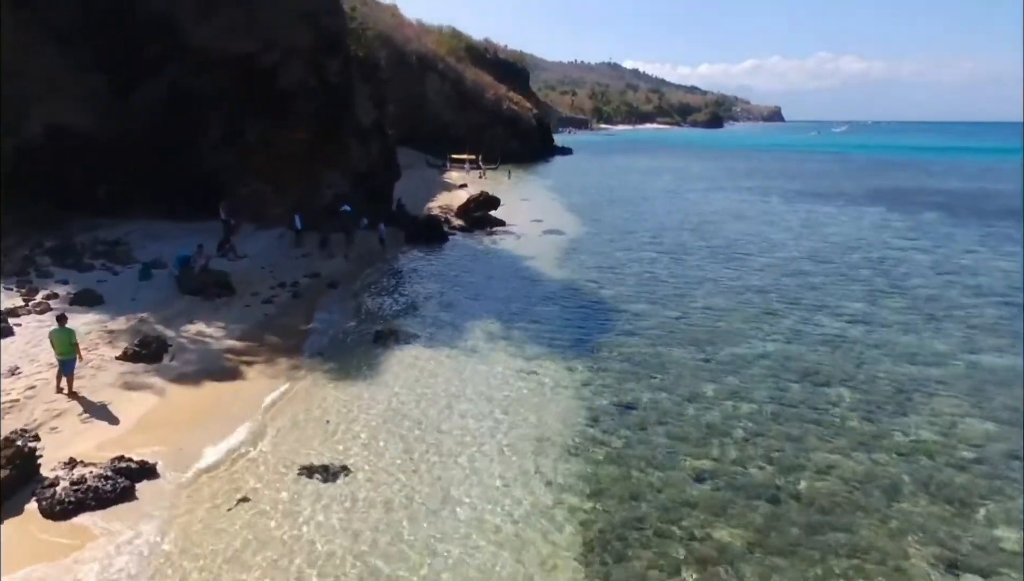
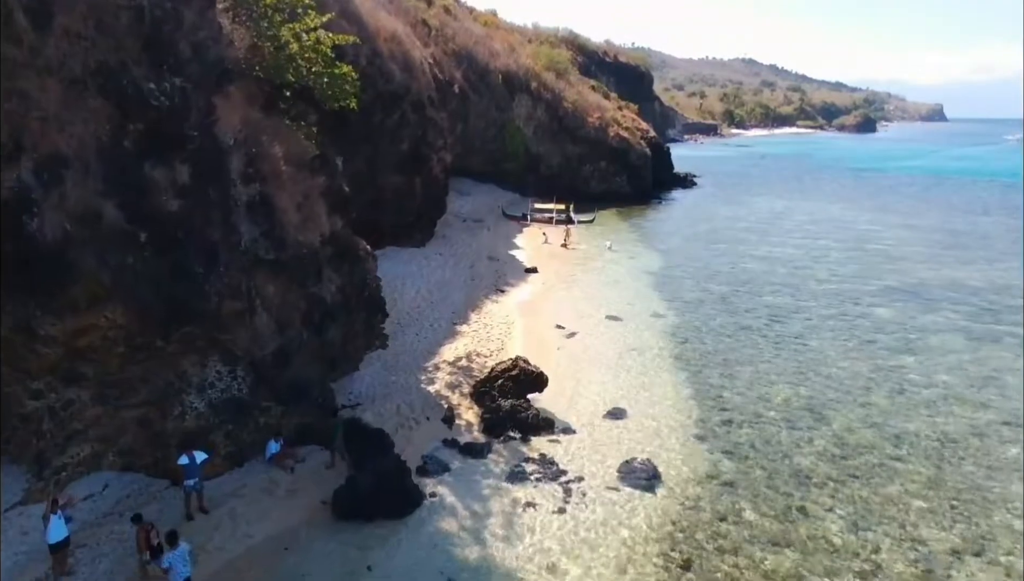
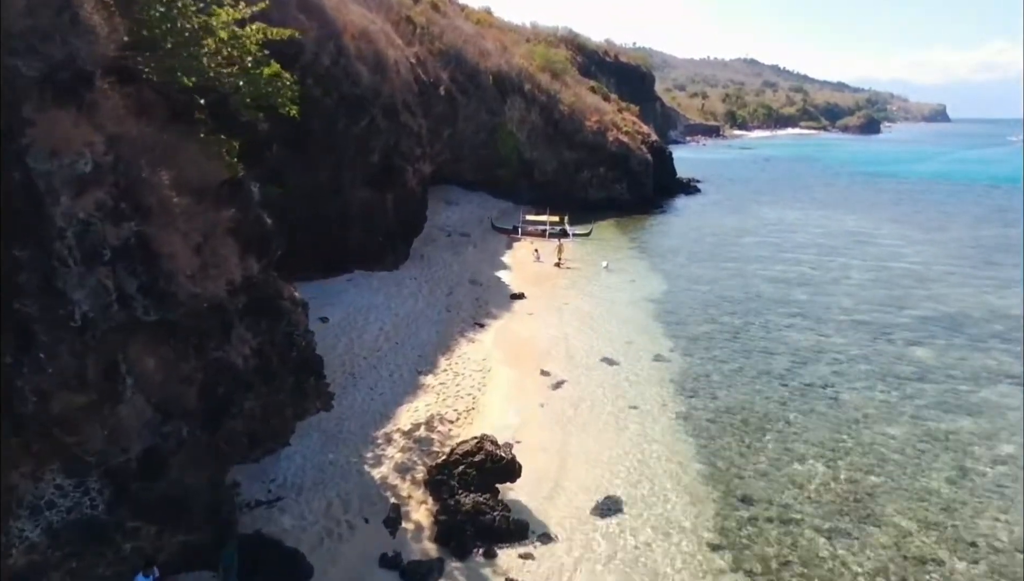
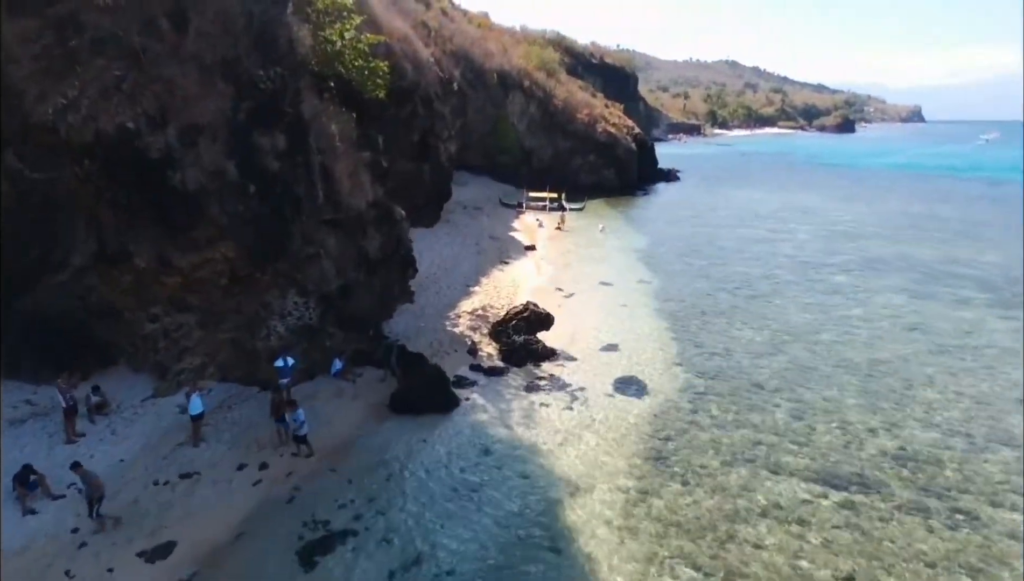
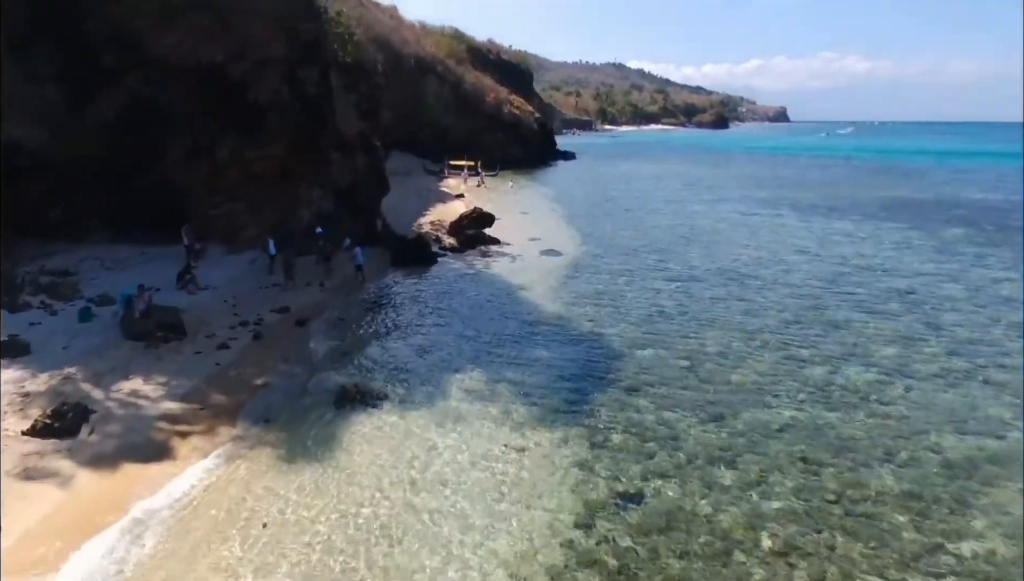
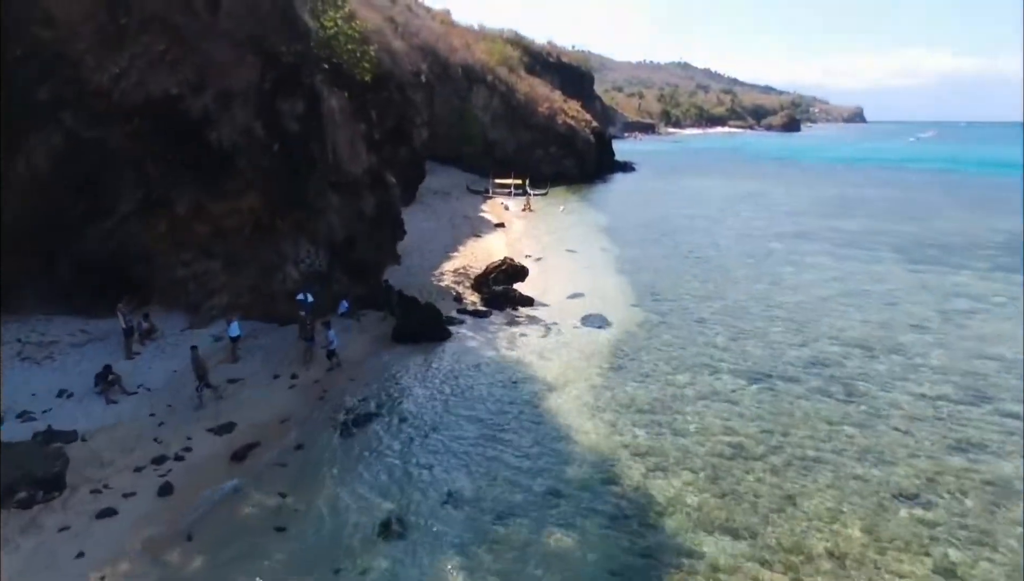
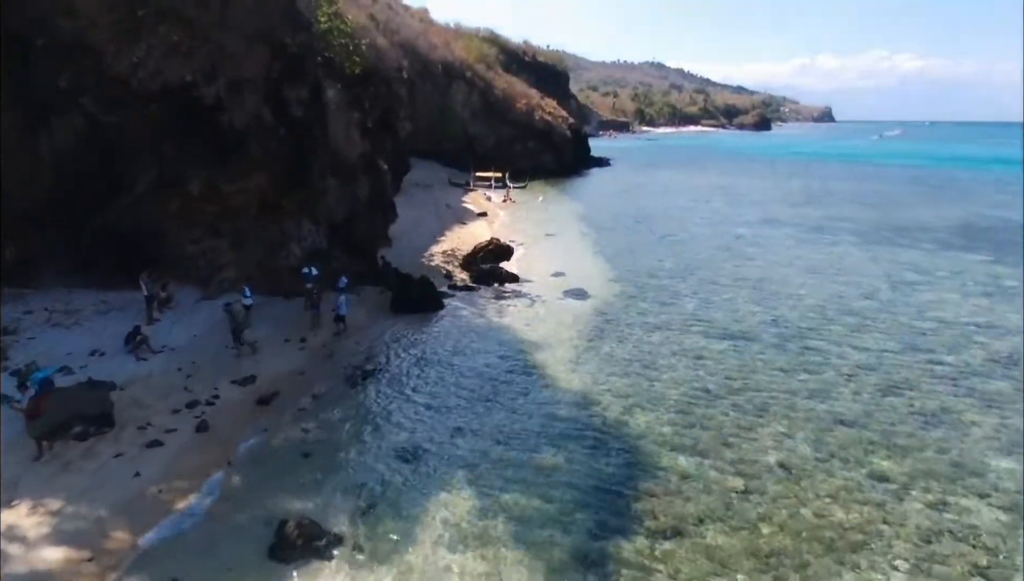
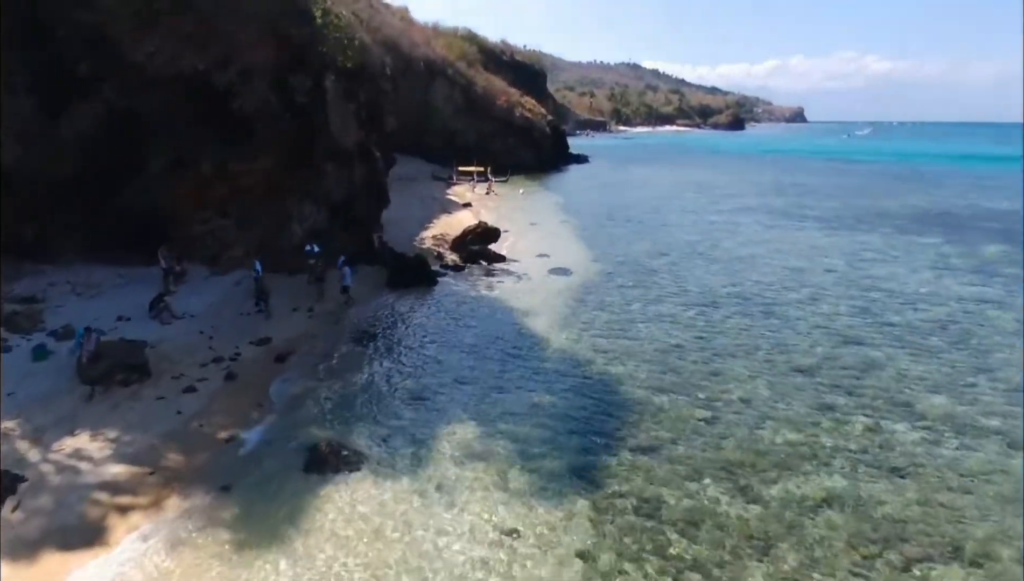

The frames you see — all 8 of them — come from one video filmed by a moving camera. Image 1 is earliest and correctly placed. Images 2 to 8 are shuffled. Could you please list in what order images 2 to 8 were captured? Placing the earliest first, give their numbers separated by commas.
5, 8, 7, 6, 4, 2, 3
